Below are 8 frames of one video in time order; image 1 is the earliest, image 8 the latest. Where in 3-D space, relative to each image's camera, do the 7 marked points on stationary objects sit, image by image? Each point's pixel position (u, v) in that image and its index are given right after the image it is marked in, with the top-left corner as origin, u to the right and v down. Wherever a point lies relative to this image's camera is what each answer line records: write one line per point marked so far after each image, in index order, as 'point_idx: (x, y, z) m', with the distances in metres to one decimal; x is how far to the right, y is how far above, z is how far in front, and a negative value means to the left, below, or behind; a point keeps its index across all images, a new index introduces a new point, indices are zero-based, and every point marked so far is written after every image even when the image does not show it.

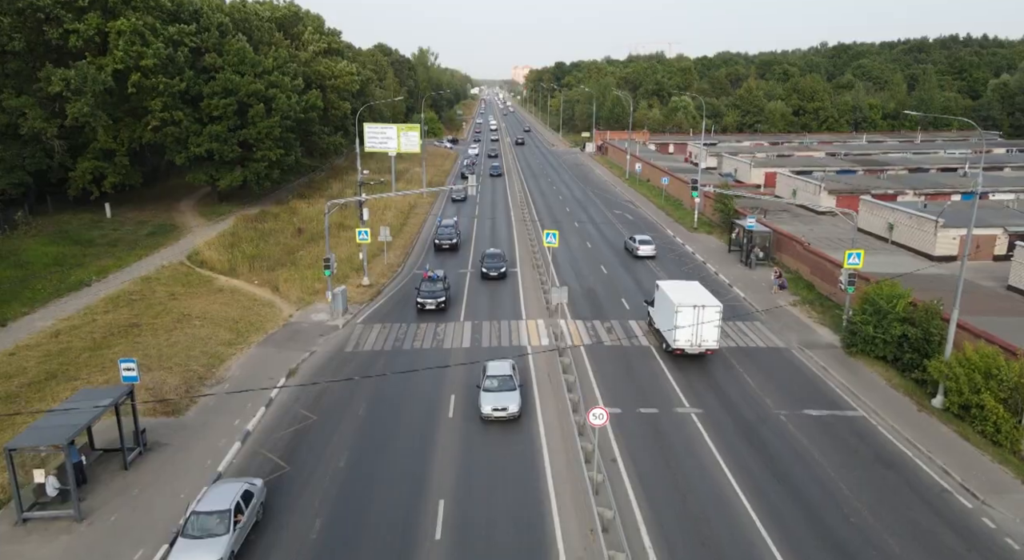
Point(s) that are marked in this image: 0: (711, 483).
0: (+5.5, -5.6, +18.1) m
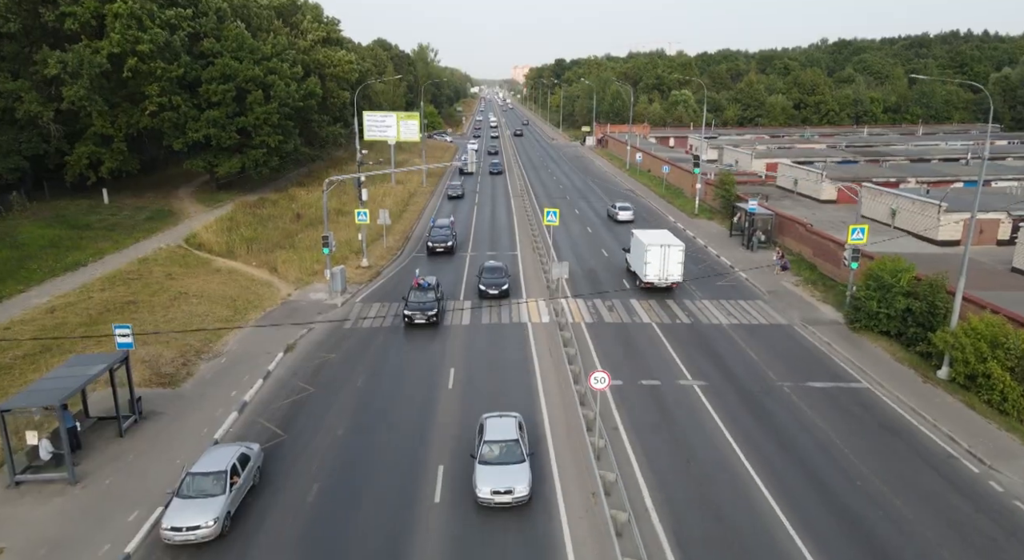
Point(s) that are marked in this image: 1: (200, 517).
0: (+5.5, -4.7, +17.9) m
1: (-6.6, -5.0, +14.3) m
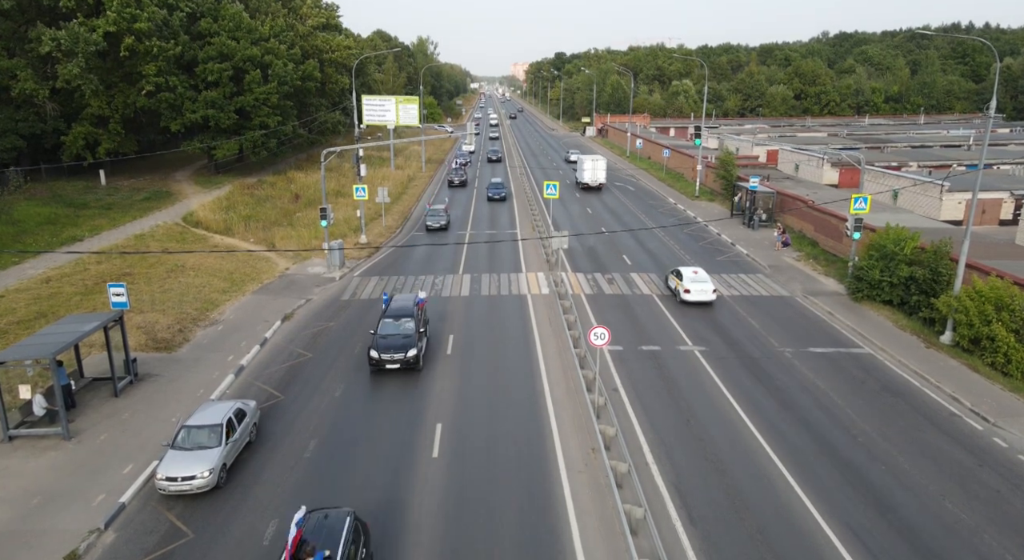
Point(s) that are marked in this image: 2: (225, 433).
0: (+5.5, -3.6, +17.7) m
1: (-6.7, -3.9, +14.2) m
2: (-6.4, -3.4, +15.0) m
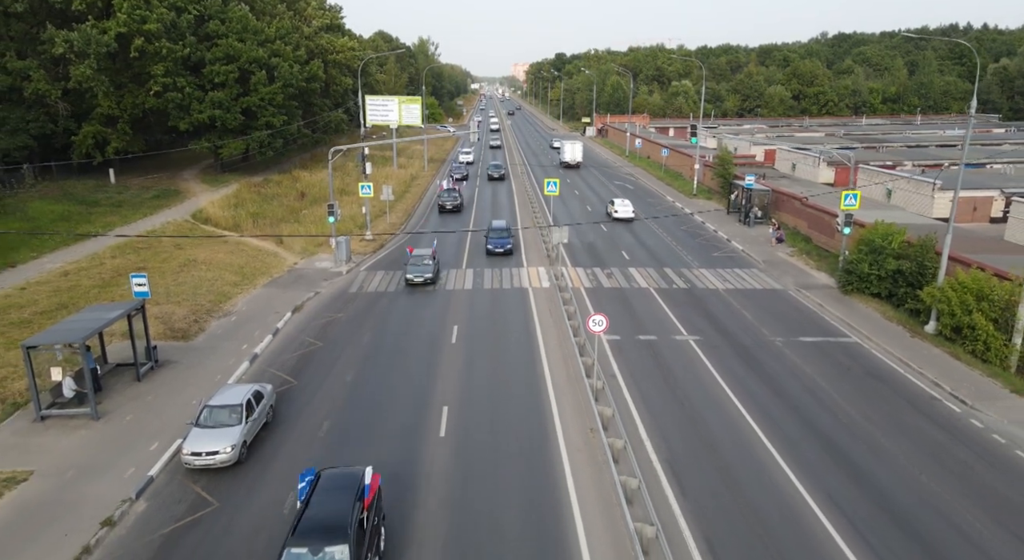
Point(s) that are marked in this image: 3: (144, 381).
0: (+5.5, -3.3, +18.6) m
1: (-6.6, -3.6, +15.1) m
2: (-6.4, -3.1, +15.9) m
3: (-10.4, -2.8, +19.0) m
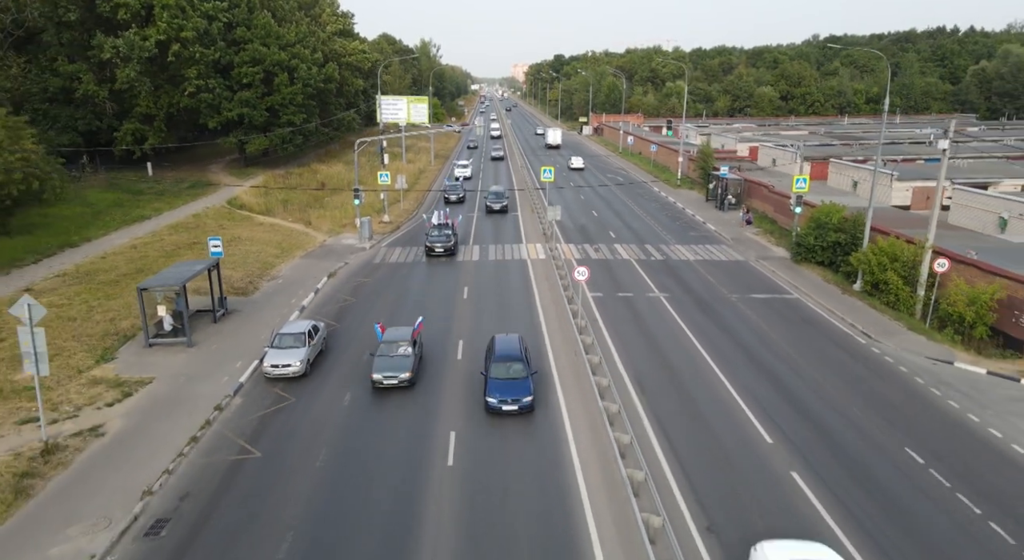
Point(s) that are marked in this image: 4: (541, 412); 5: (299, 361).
0: (+5.6, -2.0, +23.4) m
1: (-6.5, -2.3, +19.8) m
2: (-6.3, -1.8, +20.7) m
3: (-10.3, -1.5, +23.7) m
4: (+0.7, -3.5, +18.2) m
5: (-6.3, -2.4, +19.8) m
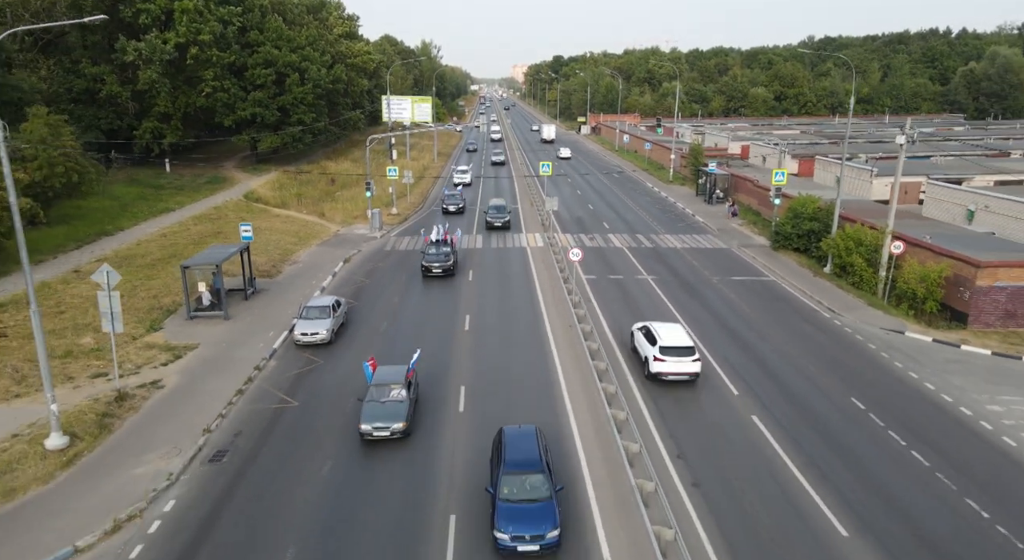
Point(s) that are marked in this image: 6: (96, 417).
0: (+5.6, -1.3, +26.0) m
1: (-6.5, -1.6, +22.5) m
2: (-6.2, -1.1, +23.3) m
3: (-10.3, -0.8, +26.3) m
4: (+0.8, -2.8, +20.8) m
5: (-6.2, -1.7, +22.4) m
6: (-10.3, -3.4, +16.6) m
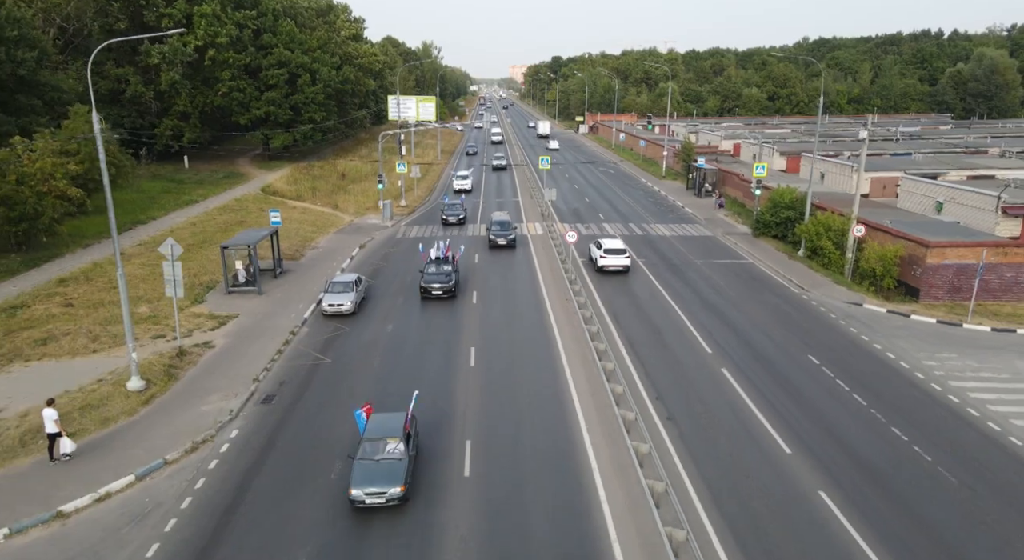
0: (+5.8, -0.4, +29.0) m
1: (-6.3, -0.8, +25.4) m
2: (-6.1, -0.2, +26.2) m
3: (-10.1, +0.1, +29.2) m
4: (+0.9, -2.0, +23.7) m
5: (-6.1, -0.8, +25.4) m
6: (-10.1, -2.5, +19.5) m
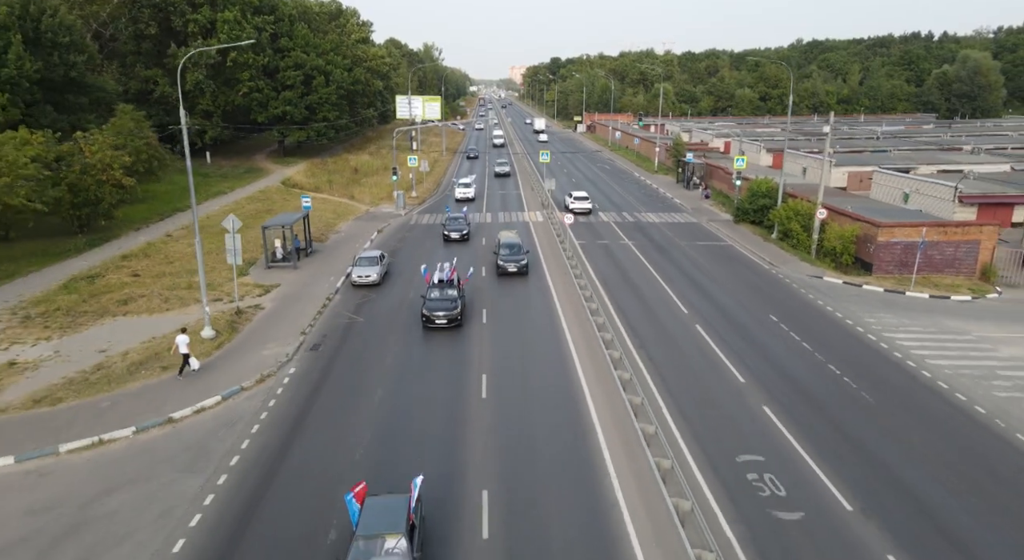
0: (+6.0, +0.6, +32.8) m
1: (-6.1, +0.3, +29.2) m
2: (-5.9, +0.8, +30.0) m
3: (-9.9, +1.1, +33.0) m
4: (+1.1, -0.9, +27.5) m
5: (-5.9, +0.2, +29.1) m
6: (-9.9, -1.5, +23.2) m
